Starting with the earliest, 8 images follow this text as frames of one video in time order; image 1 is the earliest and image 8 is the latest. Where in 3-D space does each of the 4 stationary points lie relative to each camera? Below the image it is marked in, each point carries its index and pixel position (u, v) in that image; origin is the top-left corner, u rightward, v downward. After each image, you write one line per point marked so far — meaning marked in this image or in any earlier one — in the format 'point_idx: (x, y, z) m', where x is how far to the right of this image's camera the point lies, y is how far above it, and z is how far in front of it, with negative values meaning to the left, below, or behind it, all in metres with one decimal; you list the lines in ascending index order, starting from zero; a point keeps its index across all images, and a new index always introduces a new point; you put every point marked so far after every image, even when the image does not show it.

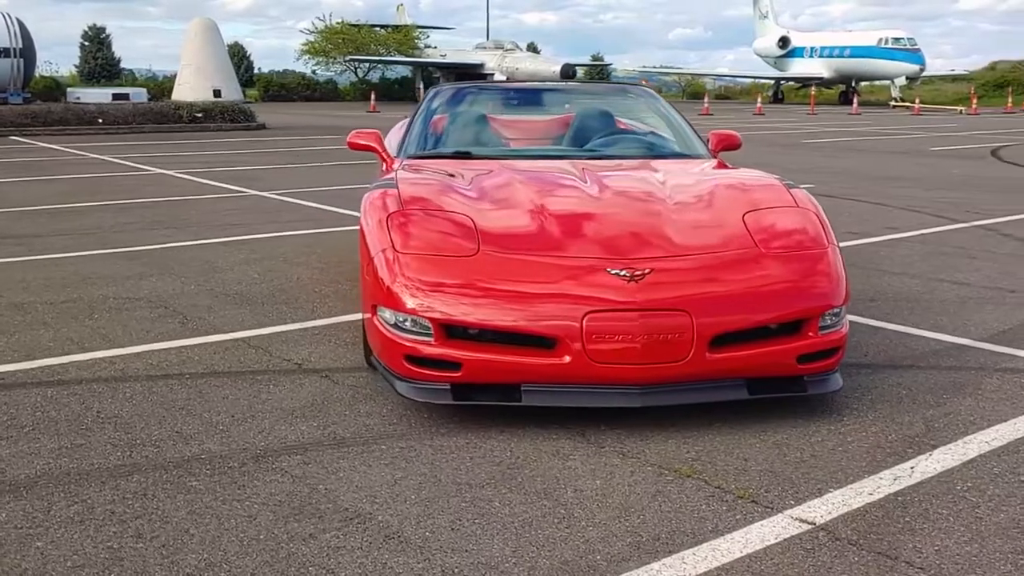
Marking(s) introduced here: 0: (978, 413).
0: (+1.7, -0.5, +3.8) m
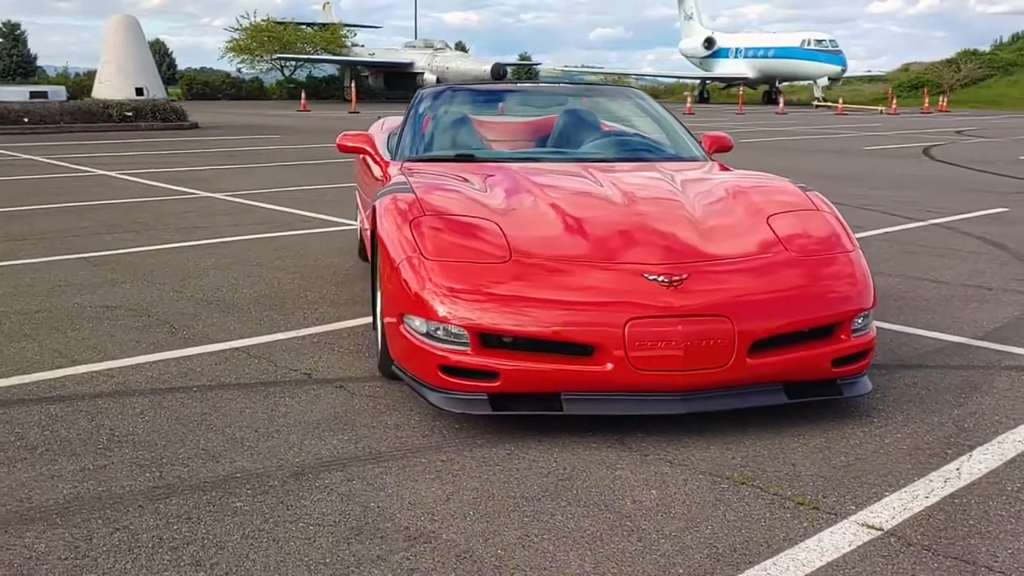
0: (+1.8, -0.5, +3.8) m
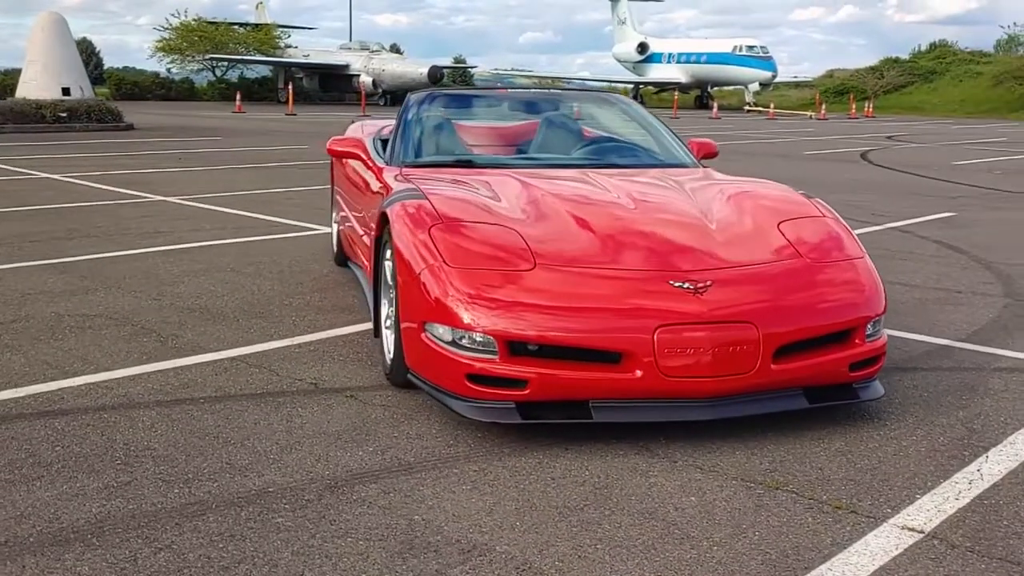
0: (+1.9, -0.5, +3.9) m
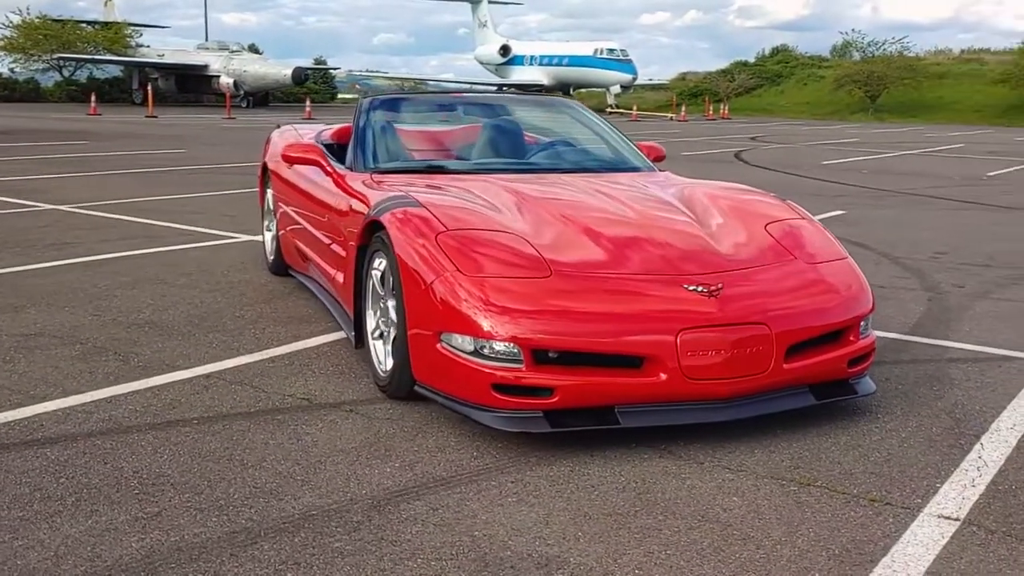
0: (+1.9, -0.5, +4.1) m
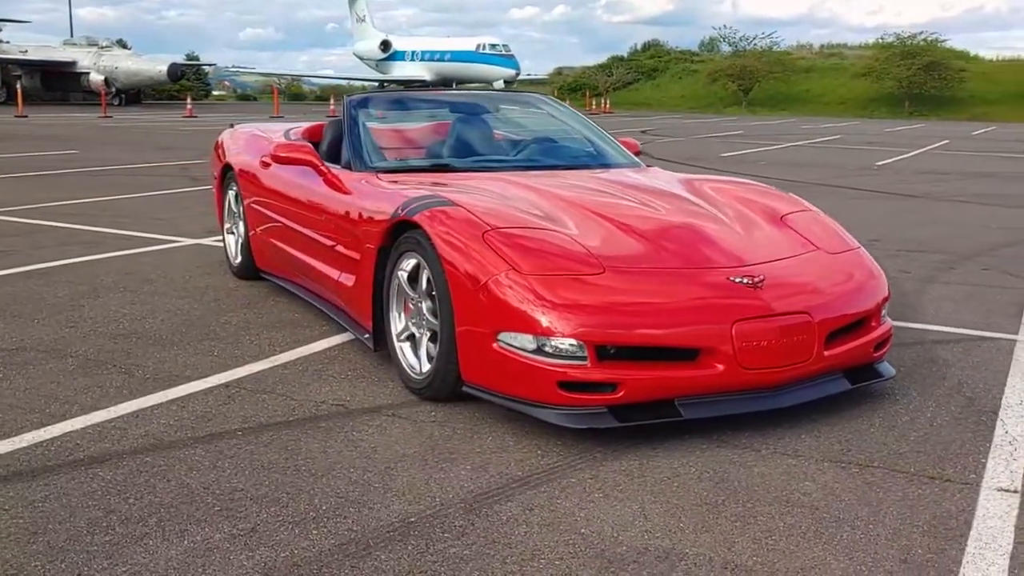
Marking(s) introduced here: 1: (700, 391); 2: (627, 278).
0: (+2.0, -0.4, +4.4) m
1: (+0.6, -0.3, +3.4) m
2: (+0.4, 0.0, +3.5) m
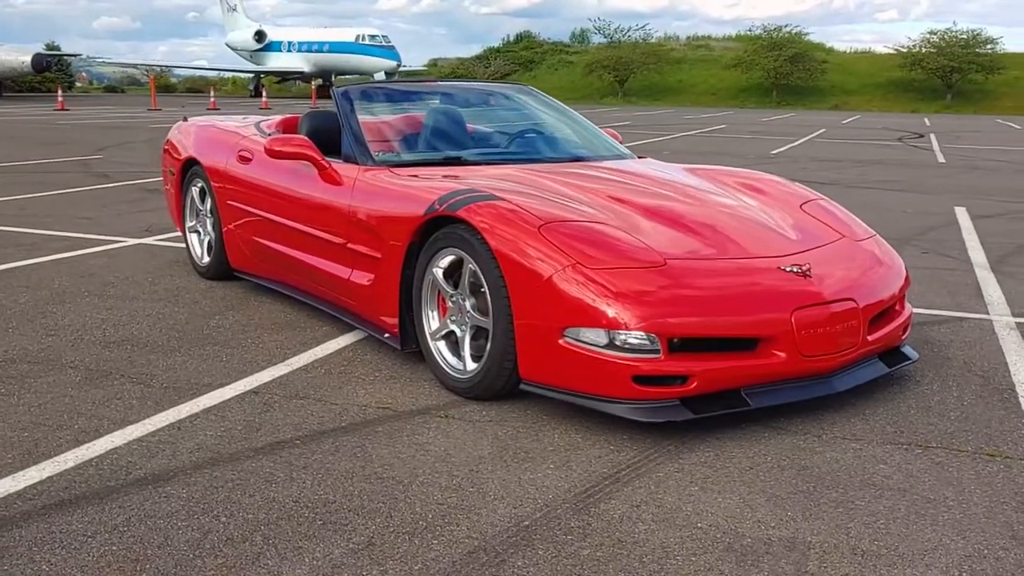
0: (+2.1, -0.3, +4.6) m
1: (+0.9, -0.3, +3.5) m
2: (+0.6, +0.1, +3.5) m
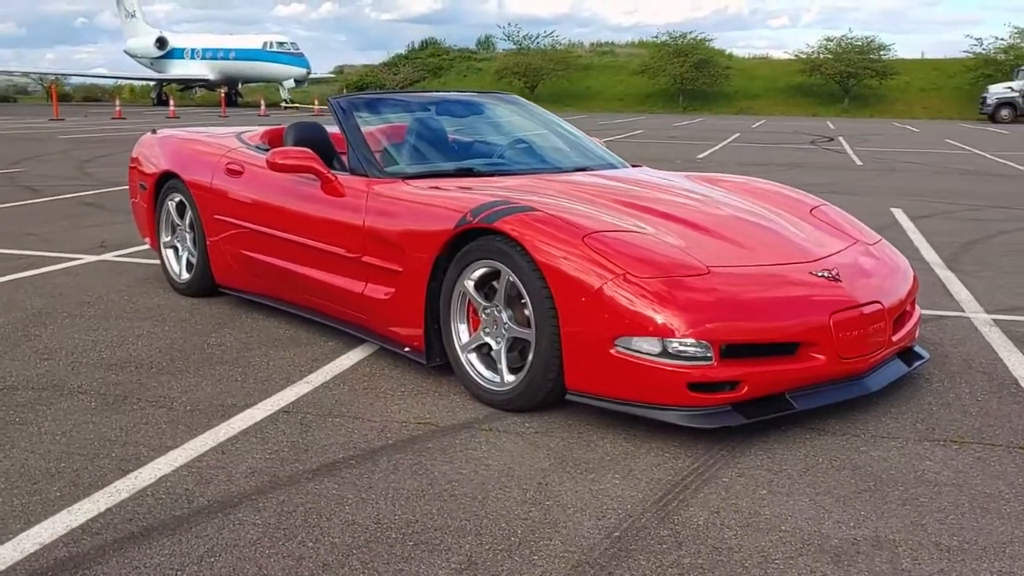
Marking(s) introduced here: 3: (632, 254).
0: (+2.2, -0.3, +4.7) m
1: (+1.0, -0.3, +3.5) m
2: (+0.8, 0.0, +3.6) m
3: (+0.4, +0.1, +3.6) m
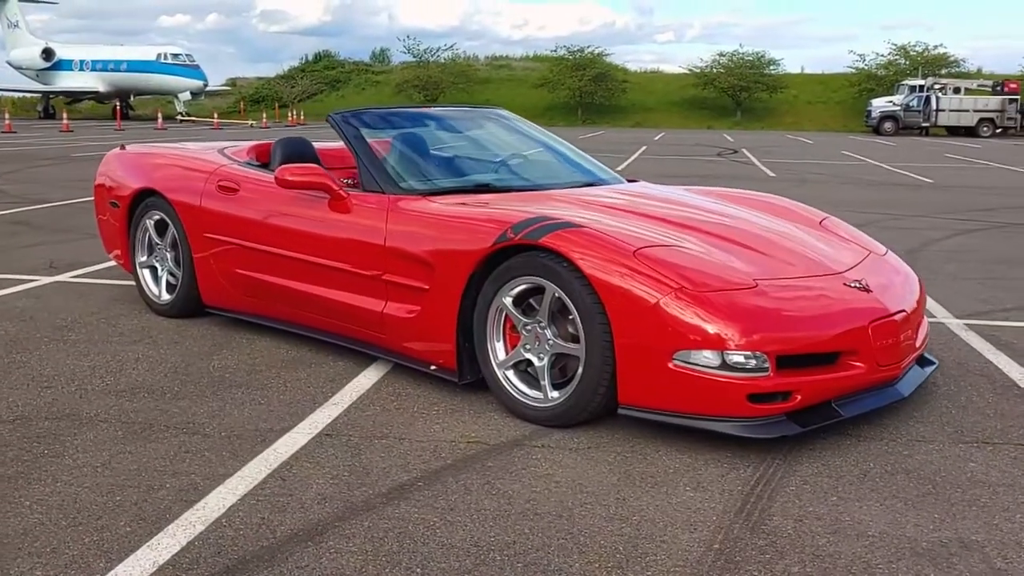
0: (+2.2, -0.3, +4.9) m
1: (+1.2, -0.4, +3.6) m
2: (+0.9, 0.0, +3.6) m
3: (+0.6, +0.1, +3.6) m
